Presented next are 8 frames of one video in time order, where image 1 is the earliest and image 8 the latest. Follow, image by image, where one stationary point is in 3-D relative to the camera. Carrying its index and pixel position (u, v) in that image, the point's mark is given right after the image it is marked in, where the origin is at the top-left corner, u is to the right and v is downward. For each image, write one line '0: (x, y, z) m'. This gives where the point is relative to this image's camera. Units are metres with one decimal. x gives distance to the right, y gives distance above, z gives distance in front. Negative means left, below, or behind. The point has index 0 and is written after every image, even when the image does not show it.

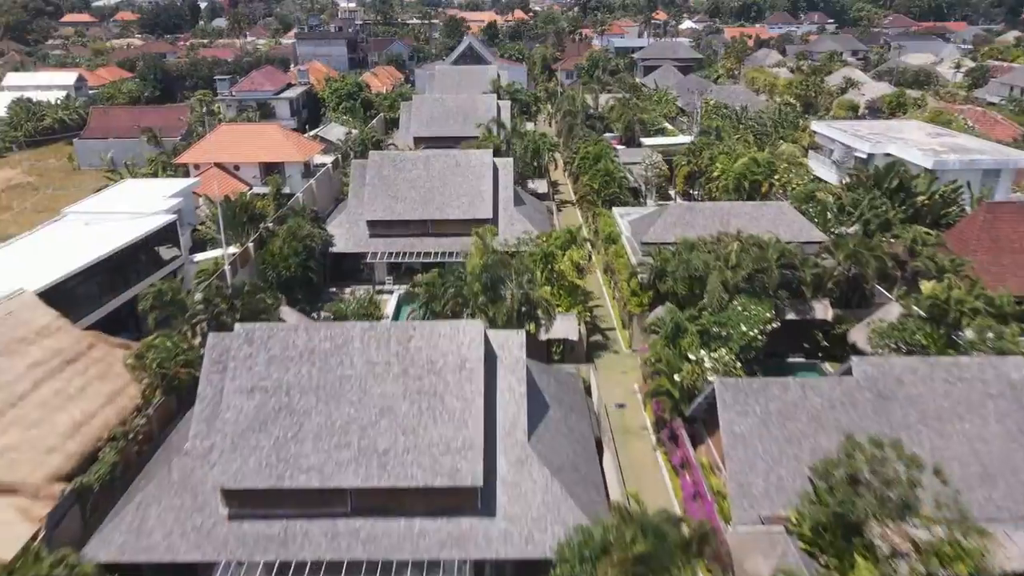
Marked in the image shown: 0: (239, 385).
0: (-7.3, -2.6, +19.8) m
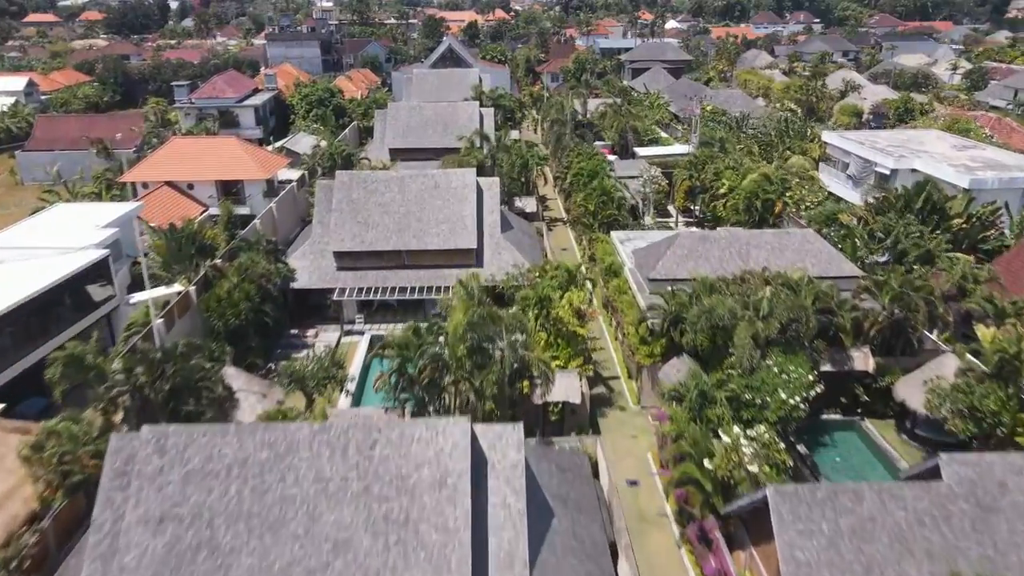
0: (-7.4, -4.5, +14.9) m
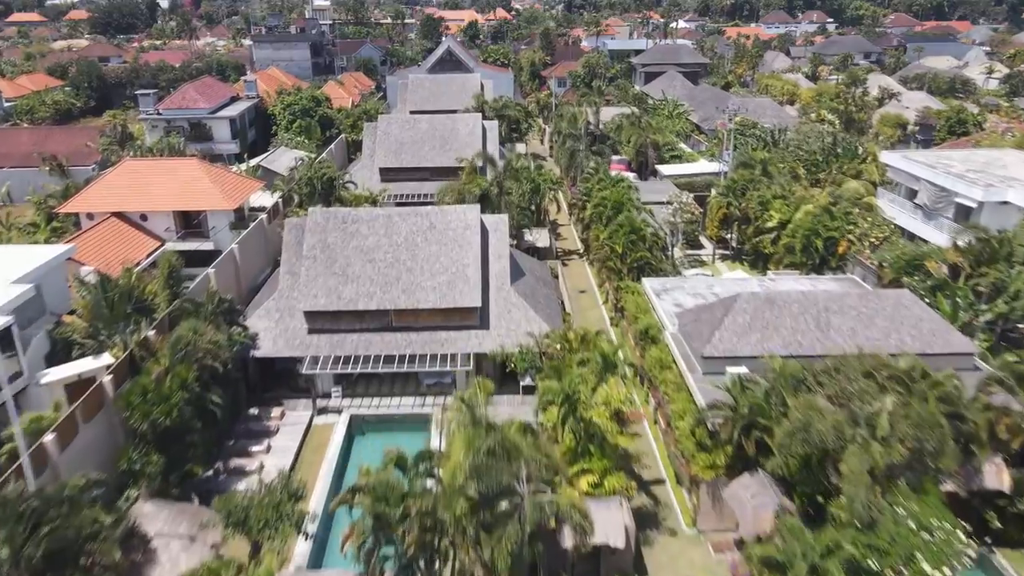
0: (-6.8, -7.1, +8.1) m
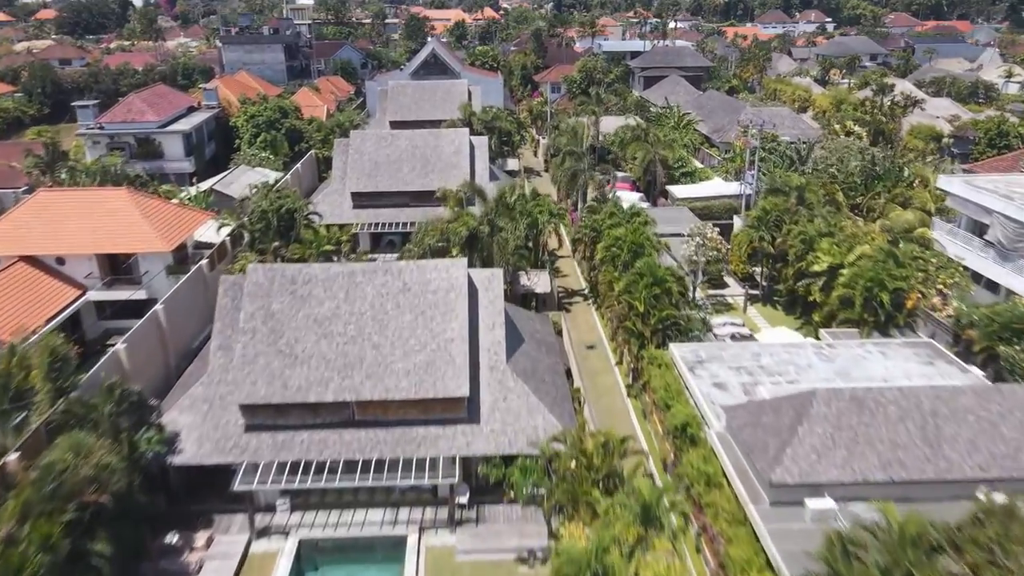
0: (-6.6, -9.6, +1.5) m
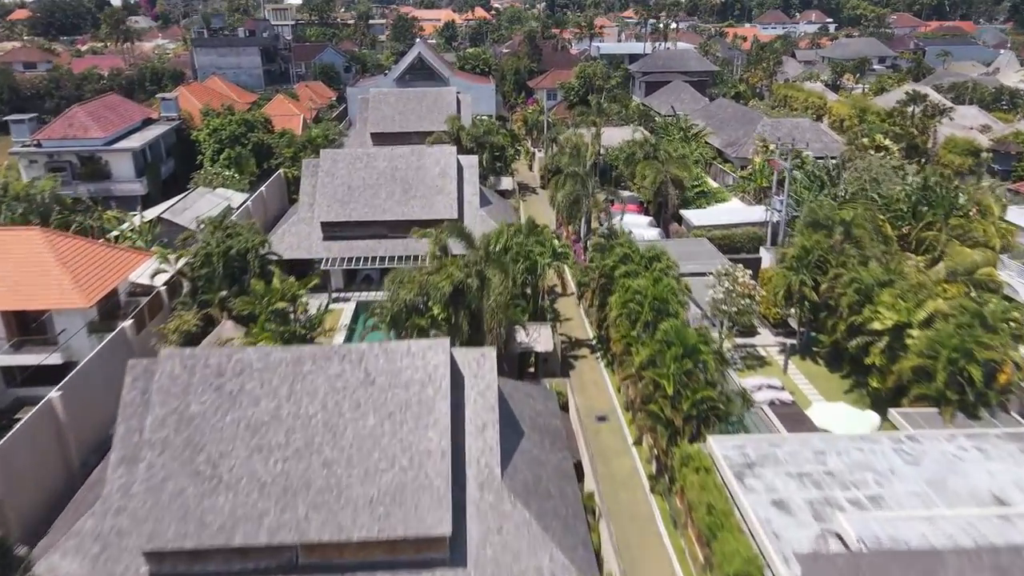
0: (-6.4, -11.8, -4.2) m
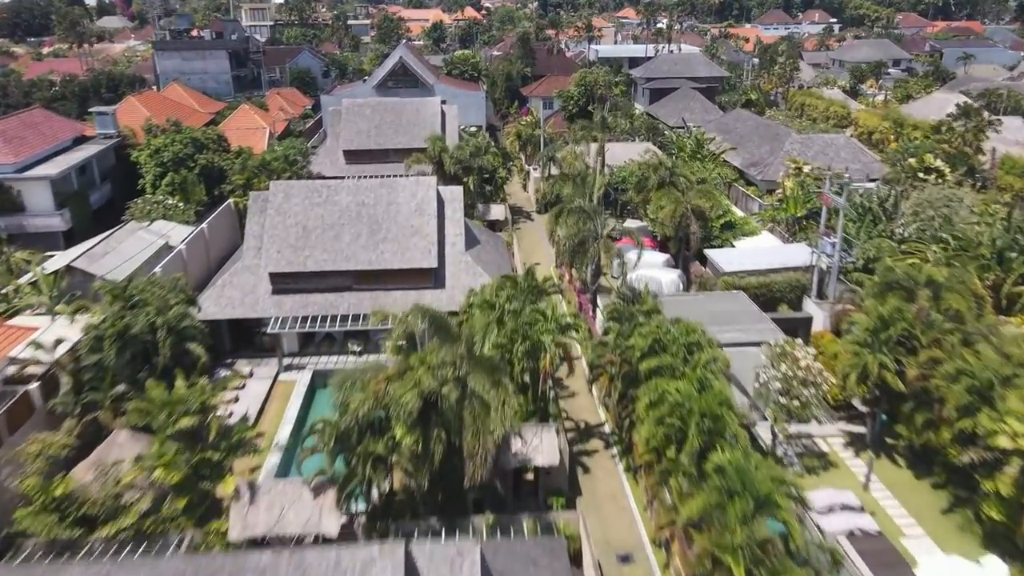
0: (-6.2, -14.5, -11.2) m
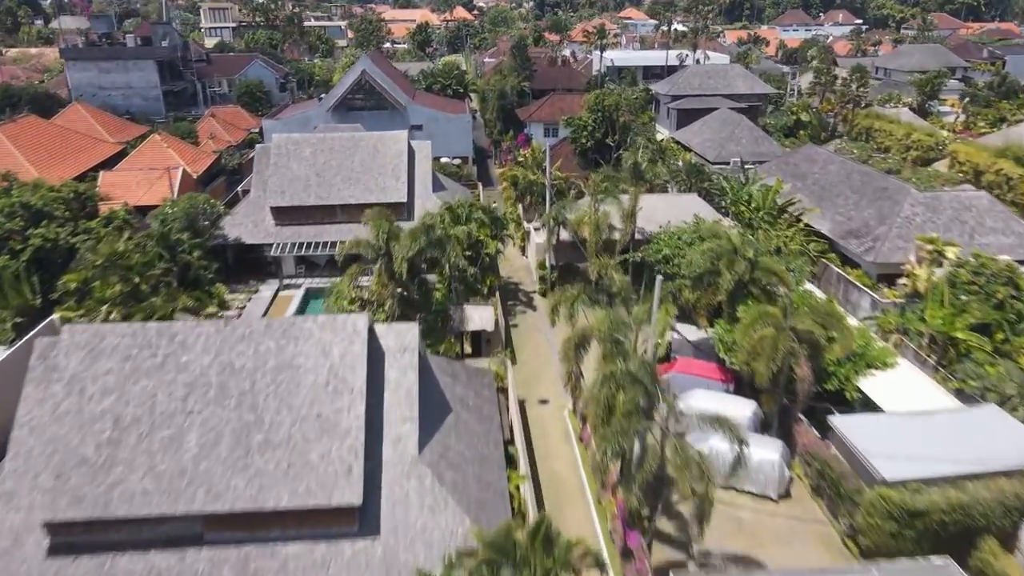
0: (-6.1, -20.0, -25.8) m
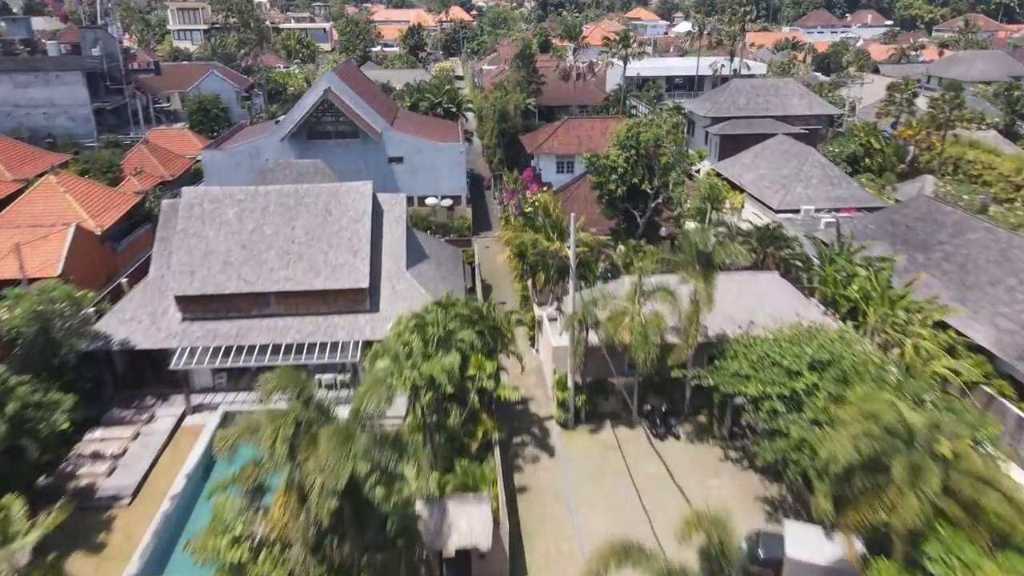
0: (-5.9, -24.4, -37.0) m
